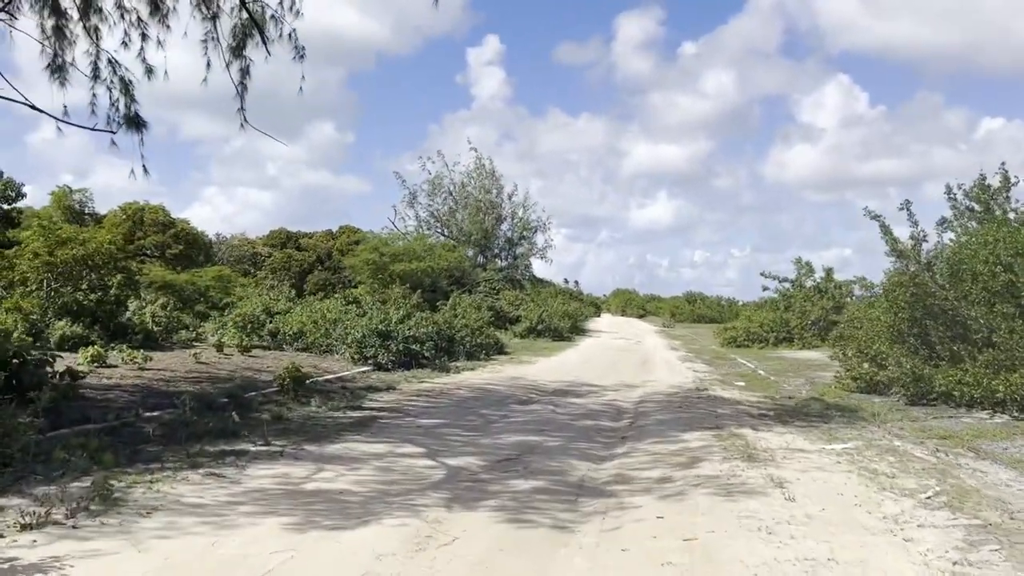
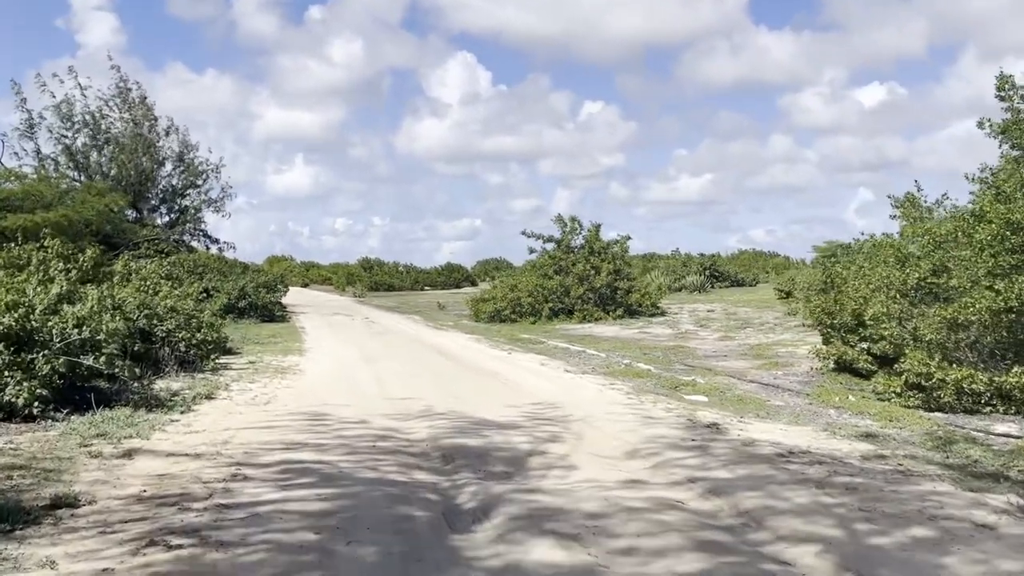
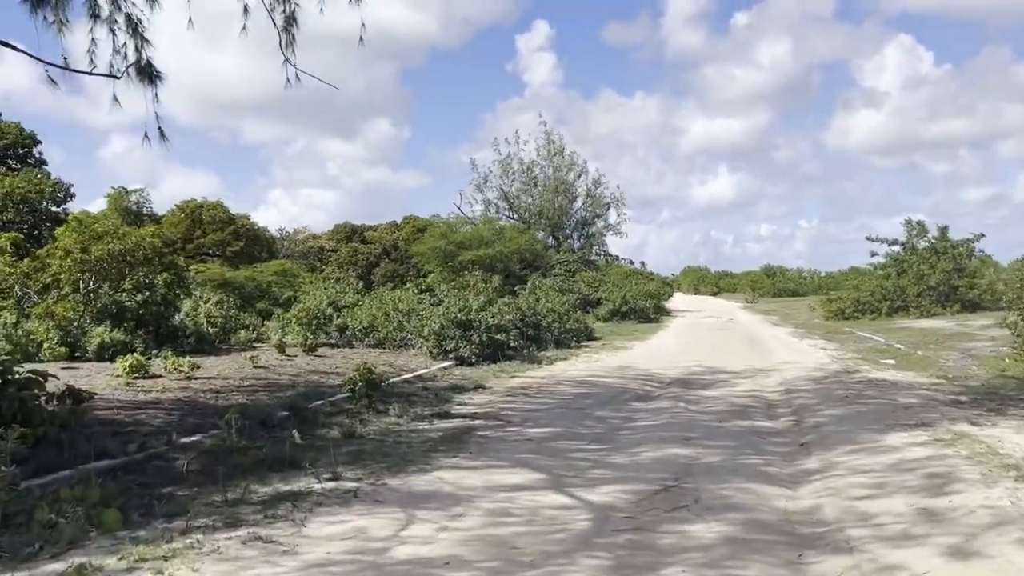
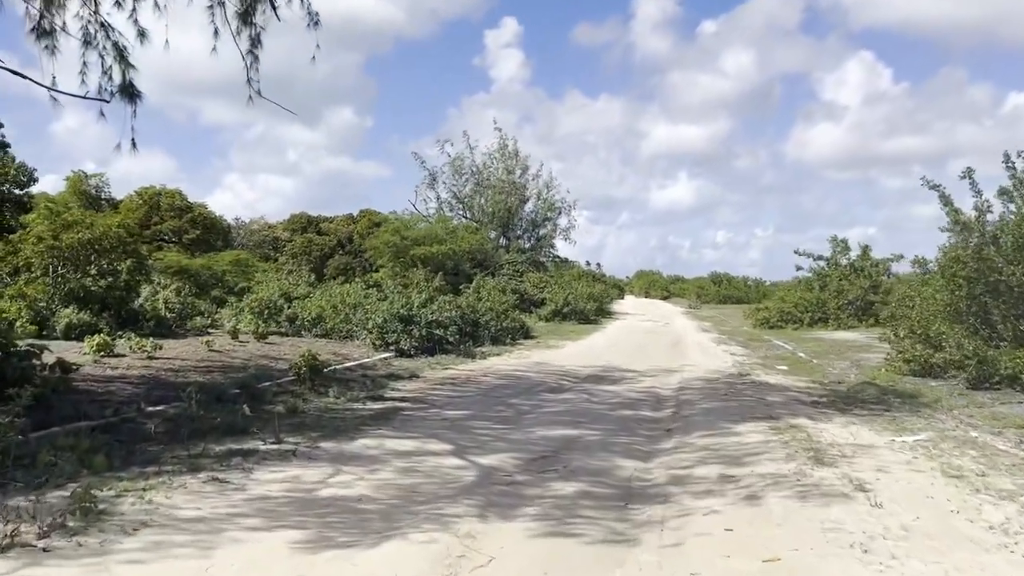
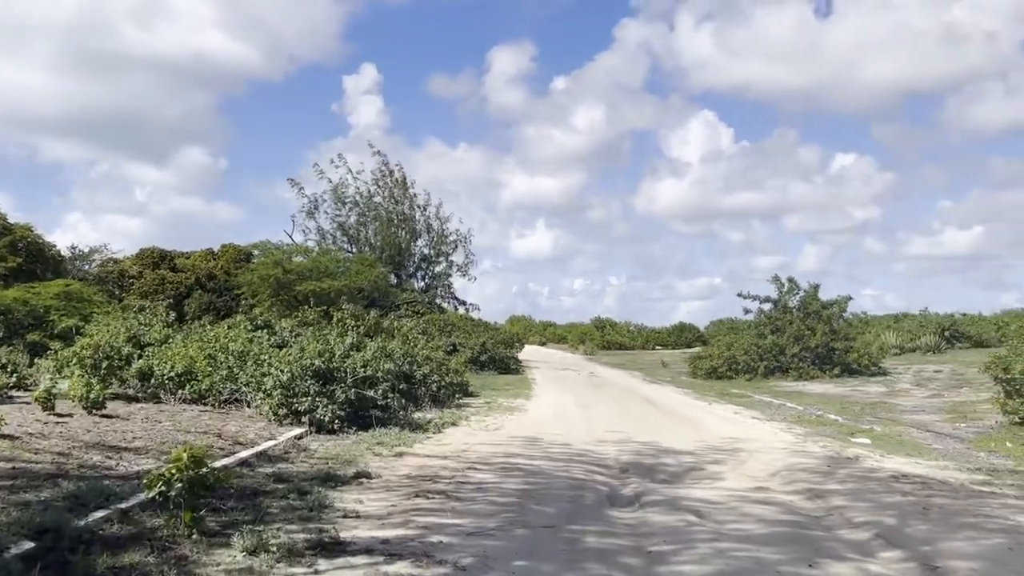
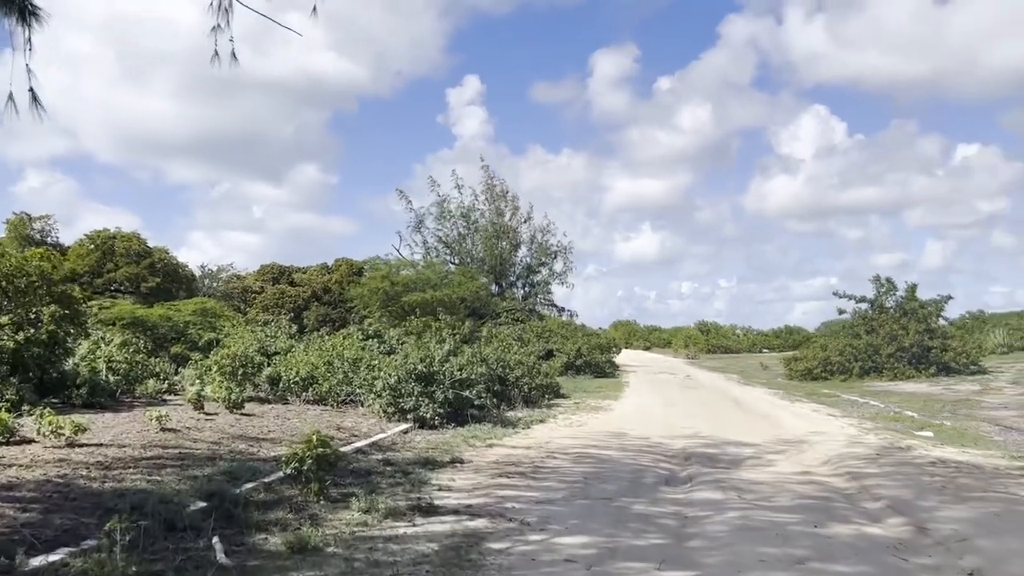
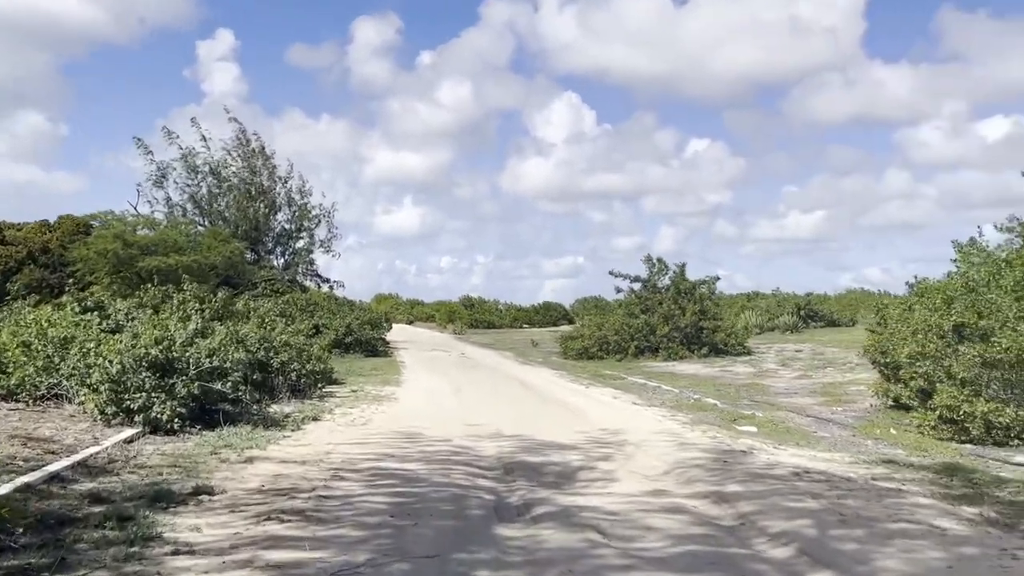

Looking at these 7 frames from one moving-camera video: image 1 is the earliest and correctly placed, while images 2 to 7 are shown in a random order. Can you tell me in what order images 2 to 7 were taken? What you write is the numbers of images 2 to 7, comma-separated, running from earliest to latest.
4, 3, 6, 5, 7, 2
